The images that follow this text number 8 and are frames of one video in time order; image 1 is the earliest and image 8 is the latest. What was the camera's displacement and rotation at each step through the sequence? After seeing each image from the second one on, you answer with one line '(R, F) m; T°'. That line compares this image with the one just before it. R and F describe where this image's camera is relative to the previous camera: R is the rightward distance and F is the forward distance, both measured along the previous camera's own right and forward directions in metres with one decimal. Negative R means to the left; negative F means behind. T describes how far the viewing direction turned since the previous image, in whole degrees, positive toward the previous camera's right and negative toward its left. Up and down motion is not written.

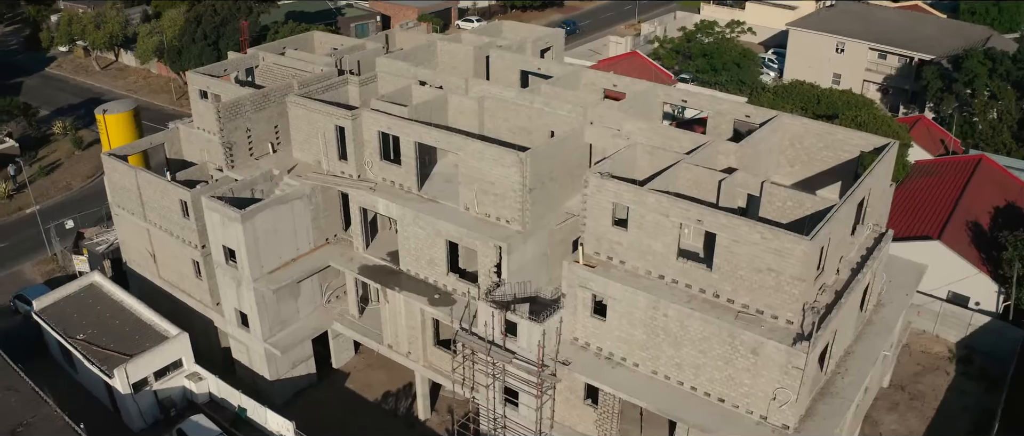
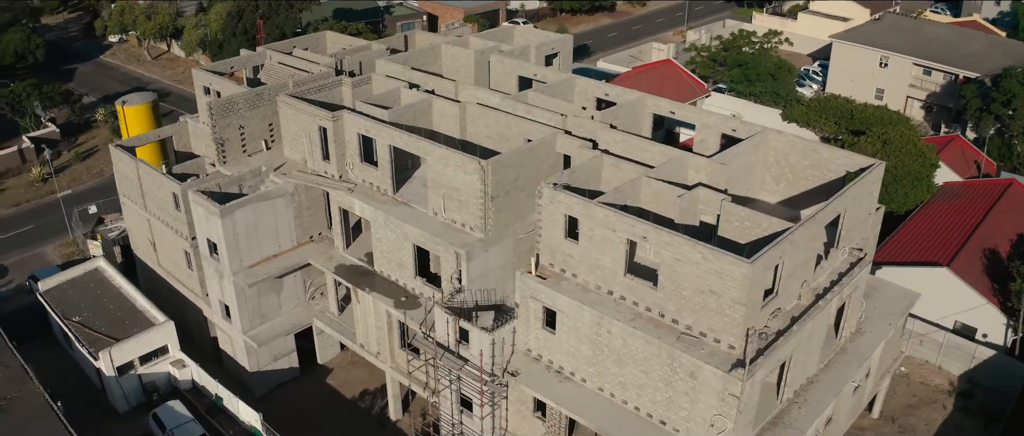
(+3.5, +0.3) m; -4°
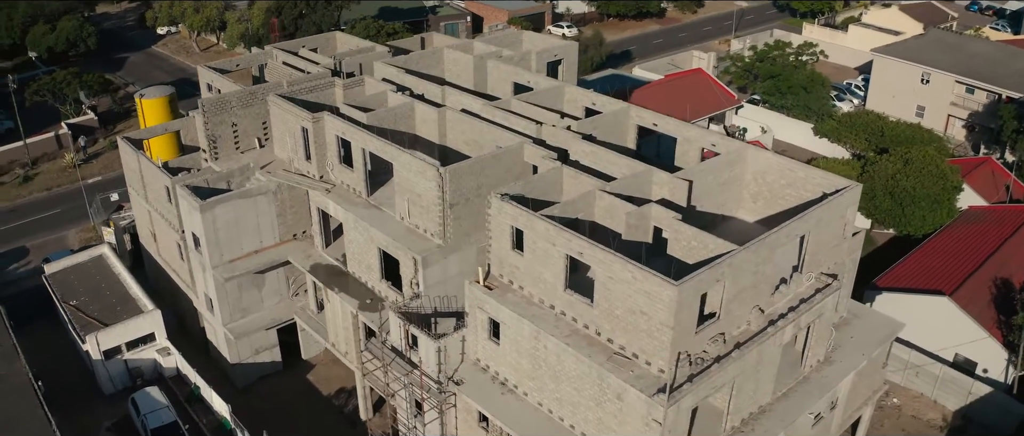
(+3.5, +0.3) m; -4°
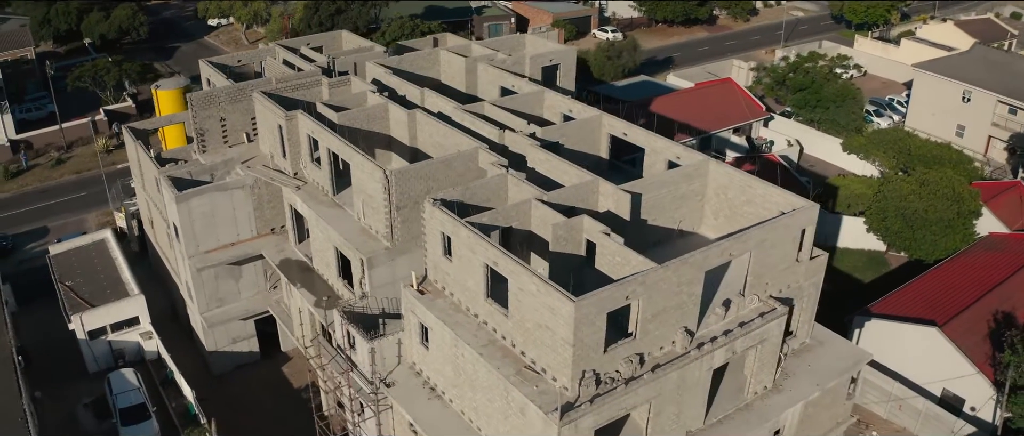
(+4.1, +0.3) m; -5°
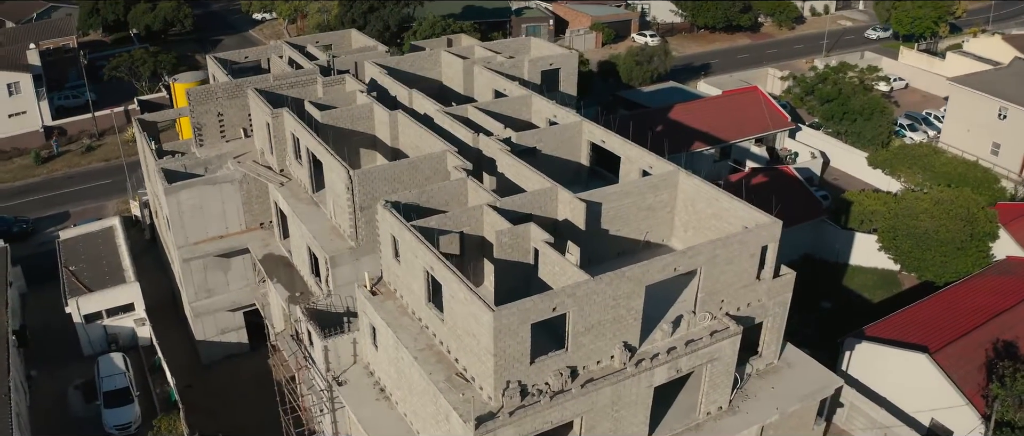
(+3.2, +0.2) m; -4°
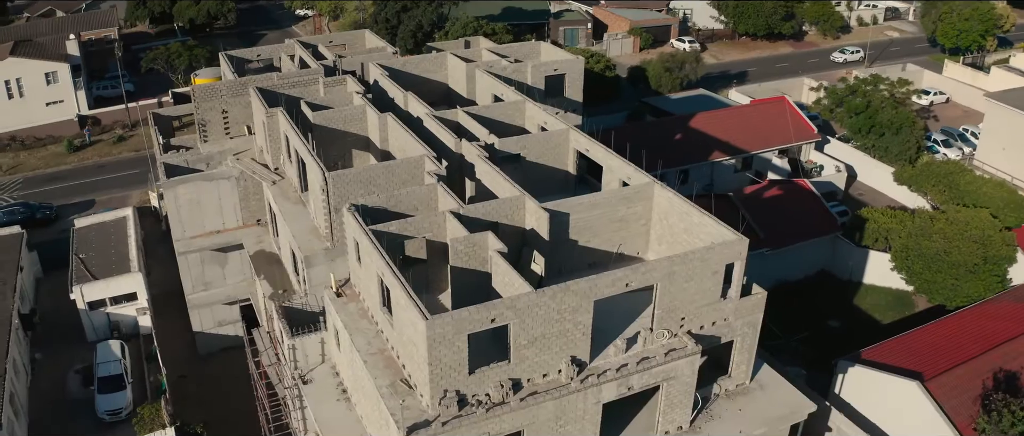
(+2.7, +0.2) m; -4°
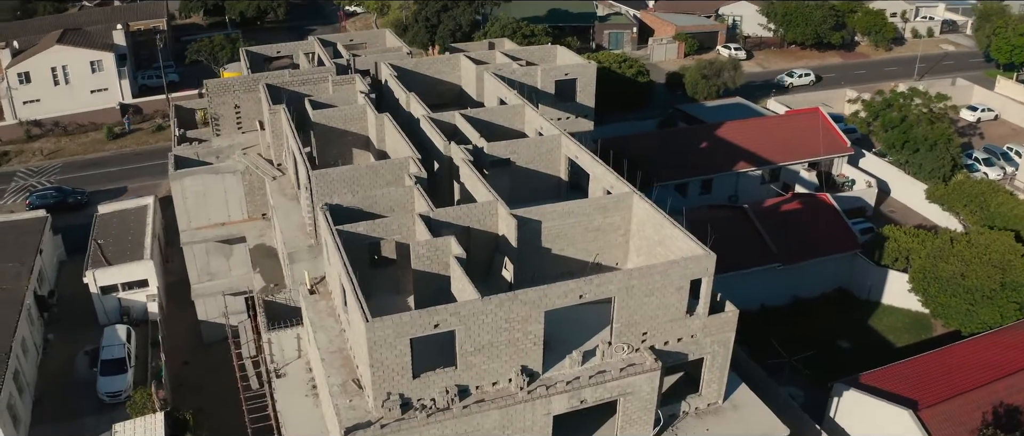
(+2.7, +0.2) m; -4°
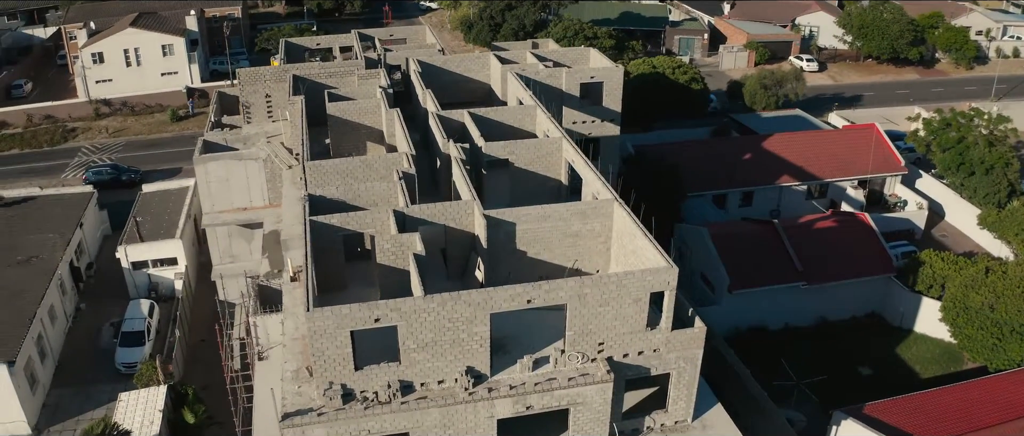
(+3.4, +0.1) m; -6°
